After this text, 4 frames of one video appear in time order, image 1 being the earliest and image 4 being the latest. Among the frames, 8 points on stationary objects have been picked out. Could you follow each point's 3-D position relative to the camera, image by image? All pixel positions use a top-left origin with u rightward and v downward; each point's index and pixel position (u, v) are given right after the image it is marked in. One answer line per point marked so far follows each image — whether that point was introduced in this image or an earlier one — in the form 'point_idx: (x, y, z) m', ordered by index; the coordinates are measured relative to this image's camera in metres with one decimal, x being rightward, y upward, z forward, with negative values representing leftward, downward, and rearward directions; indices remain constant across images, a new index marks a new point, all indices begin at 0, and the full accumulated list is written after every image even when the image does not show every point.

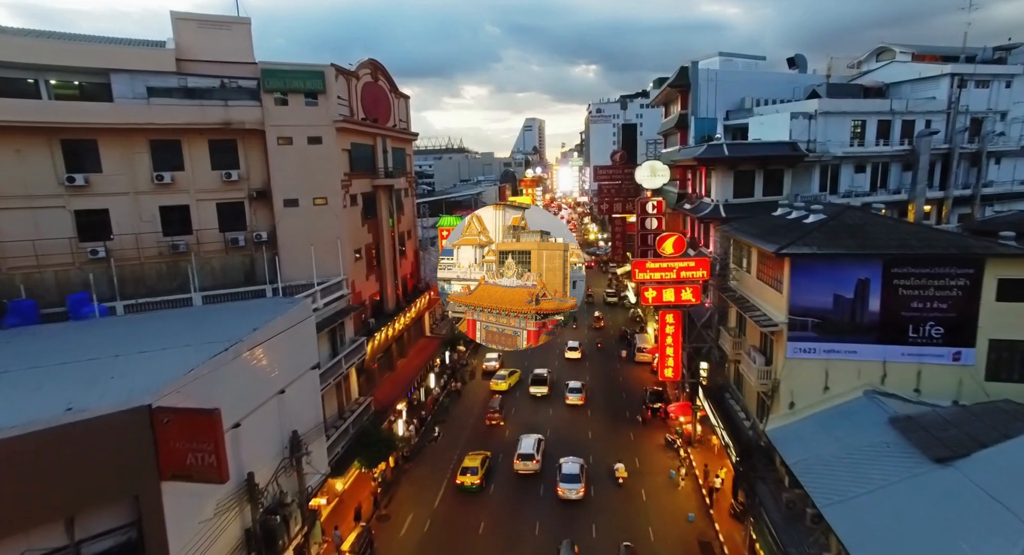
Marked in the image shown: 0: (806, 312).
0: (+8.8, -1.0, +17.4) m
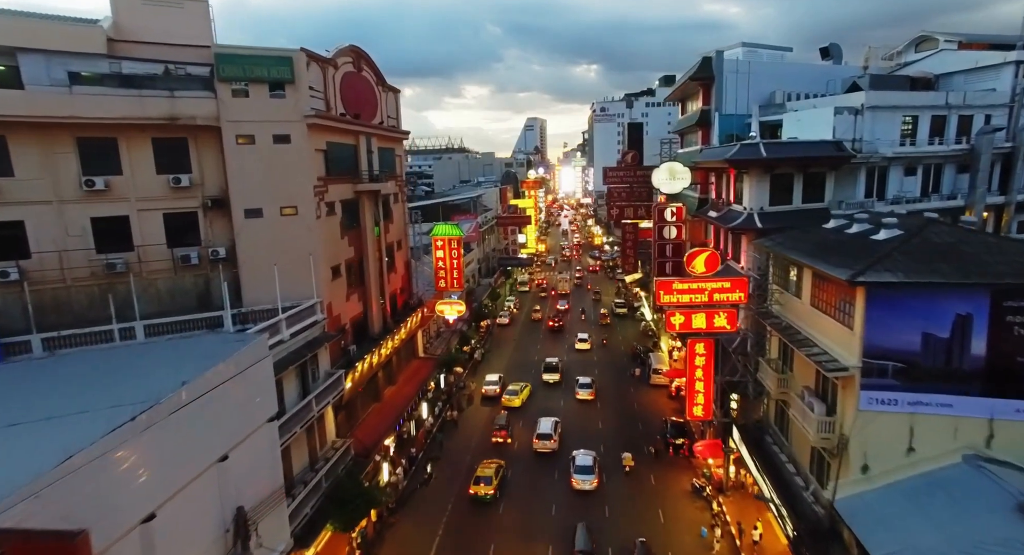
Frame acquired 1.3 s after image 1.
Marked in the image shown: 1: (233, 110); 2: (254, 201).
0: (+8.8, -1.8, +13.8) m
1: (-9.0, +5.4, +18.8) m
2: (-8.6, +2.5, +19.5) m
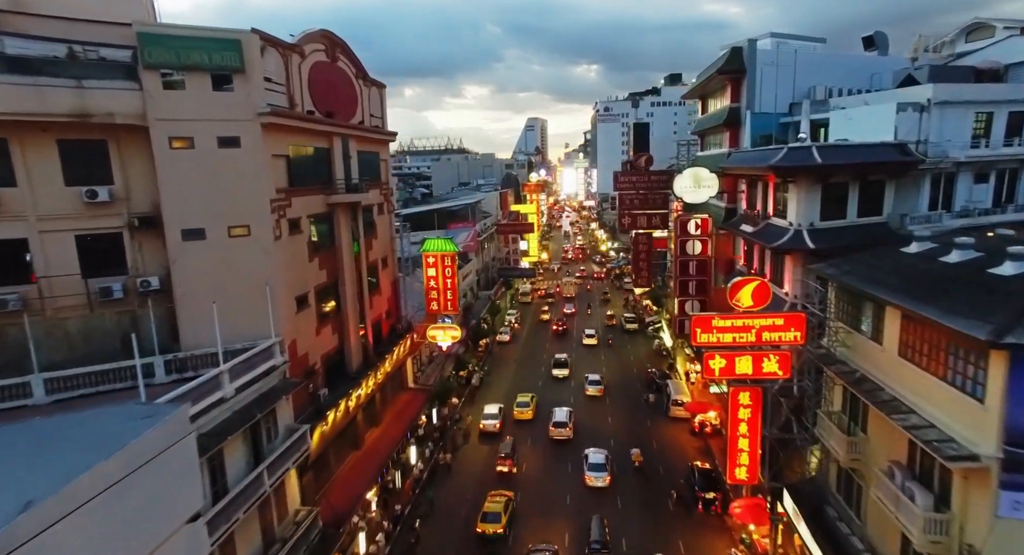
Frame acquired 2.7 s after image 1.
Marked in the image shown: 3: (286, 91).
0: (+8.9, -2.8, +9.9) m
1: (-8.9, +4.4, +14.9) m
2: (-8.6, +1.5, +15.7) m
3: (-7.0, +5.8, +18.1) m
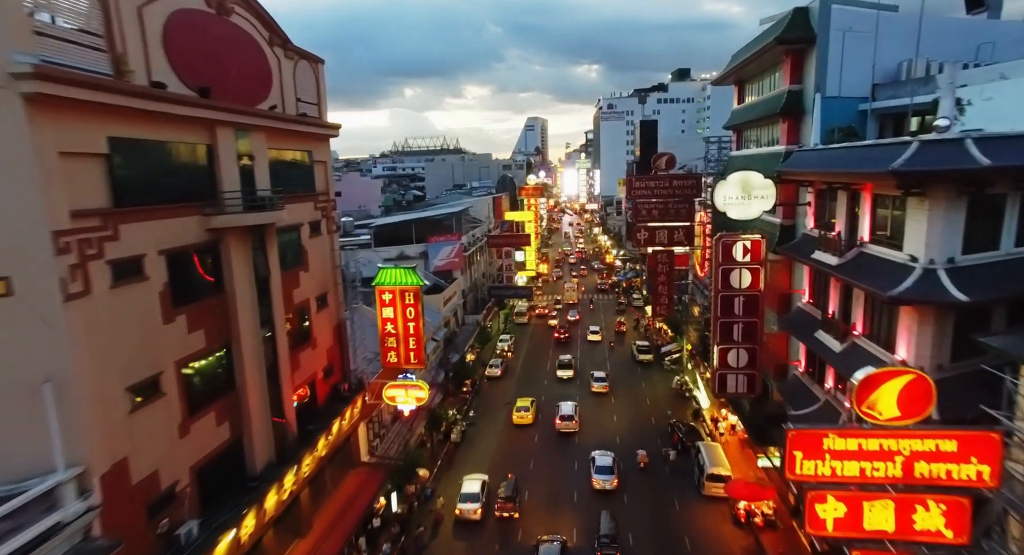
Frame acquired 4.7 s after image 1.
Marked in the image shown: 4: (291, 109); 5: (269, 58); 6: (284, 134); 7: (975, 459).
0: (+8.3, -4.3, +2.7) m
1: (-9.5, +2.9, +7.7) m
2: (-9.1, +0.1, +8.5) m
3: (-7.6, +4.3, +10.9) m
4: (-6.8, +5.2, +17.9) m
5: (-6.8, +6.2, +16.4) m
6: (-6.7, +4.3, +17.4) m
7: (+7.4, -2.9, +9.3) m
